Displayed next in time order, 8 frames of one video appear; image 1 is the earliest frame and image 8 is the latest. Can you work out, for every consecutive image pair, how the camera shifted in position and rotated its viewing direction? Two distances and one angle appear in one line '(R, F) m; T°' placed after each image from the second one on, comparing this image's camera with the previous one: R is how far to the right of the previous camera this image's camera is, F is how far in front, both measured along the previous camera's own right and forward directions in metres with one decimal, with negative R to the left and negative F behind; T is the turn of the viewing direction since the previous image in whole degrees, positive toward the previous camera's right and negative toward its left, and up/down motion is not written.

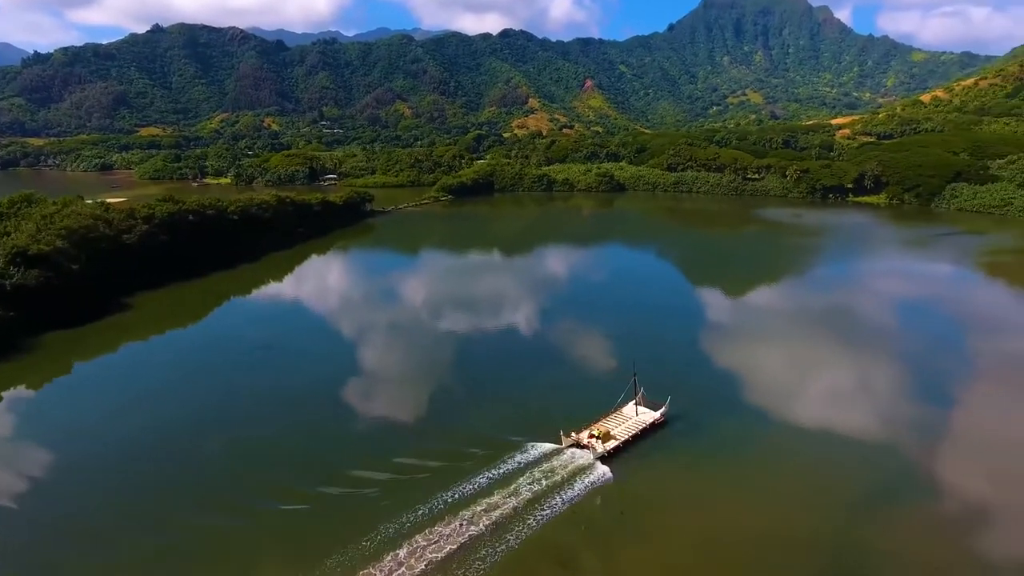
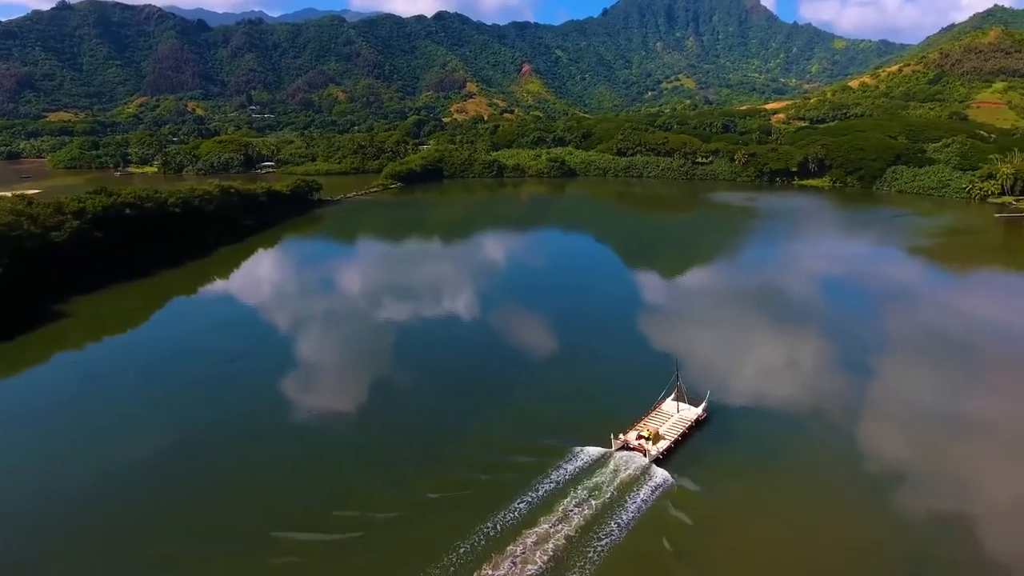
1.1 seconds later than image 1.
(-2.0, +1.0) m; +6°
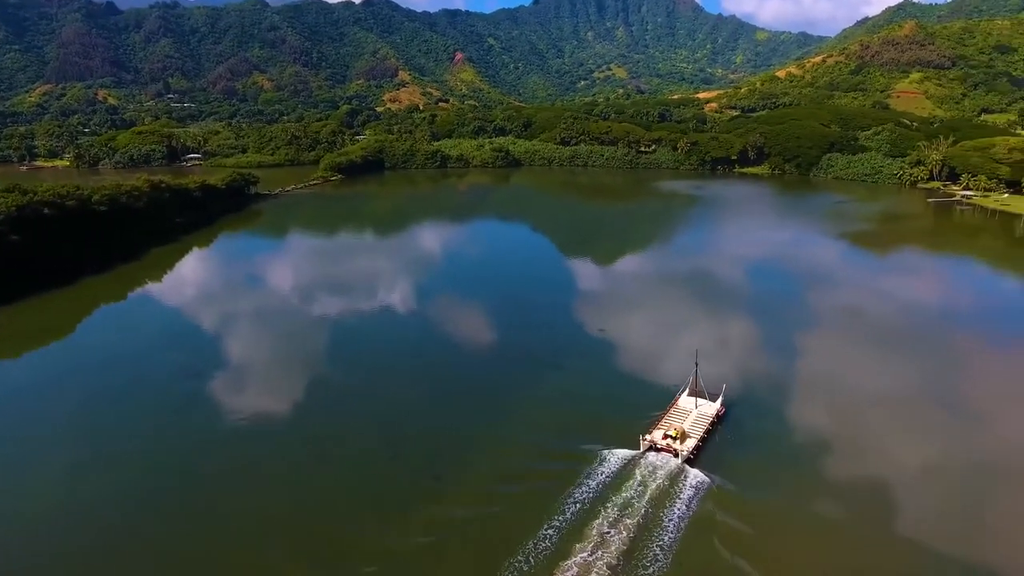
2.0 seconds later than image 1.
(-1.5, +0.9) m; +6°
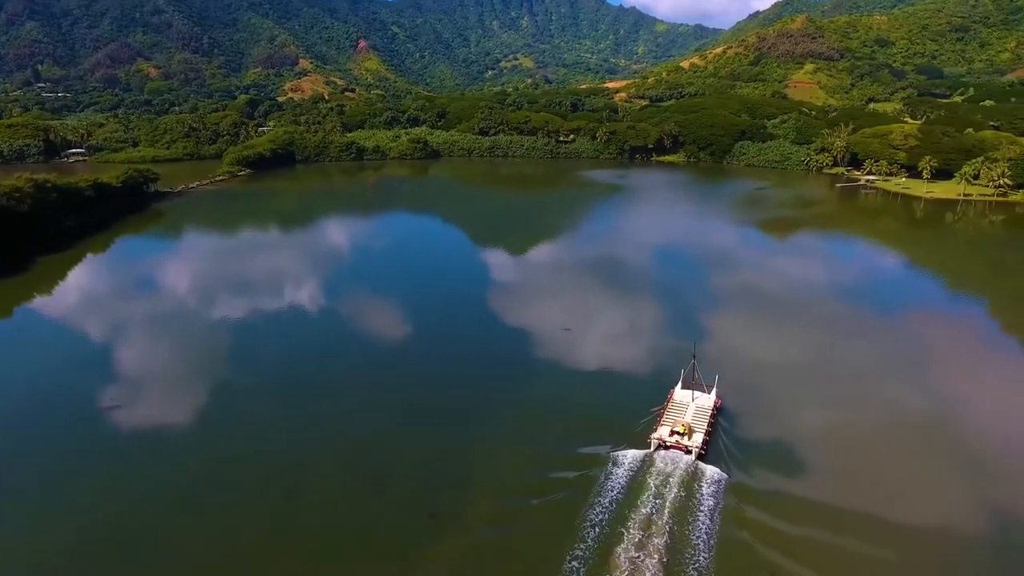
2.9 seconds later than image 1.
(-1.5, +1.0) m; +8°
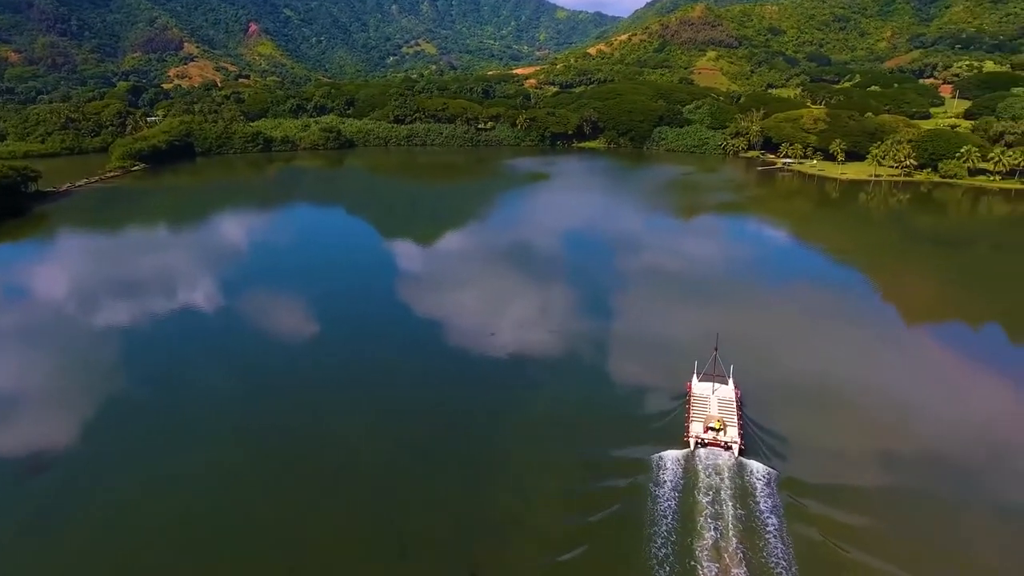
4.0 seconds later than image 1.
(-1.9, +1.2) m; +8°
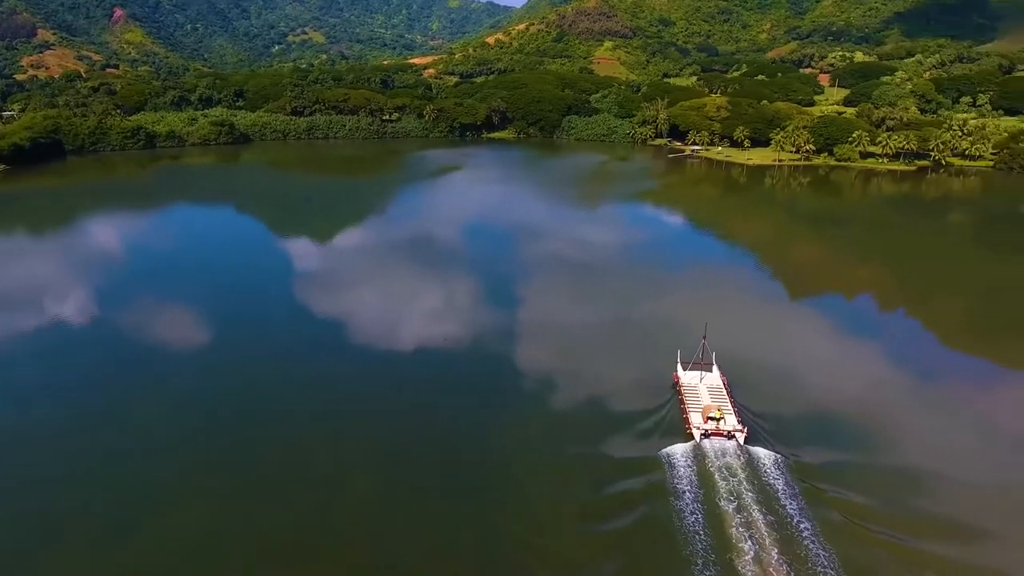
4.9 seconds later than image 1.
(-1.5, +1.0) m; +9°
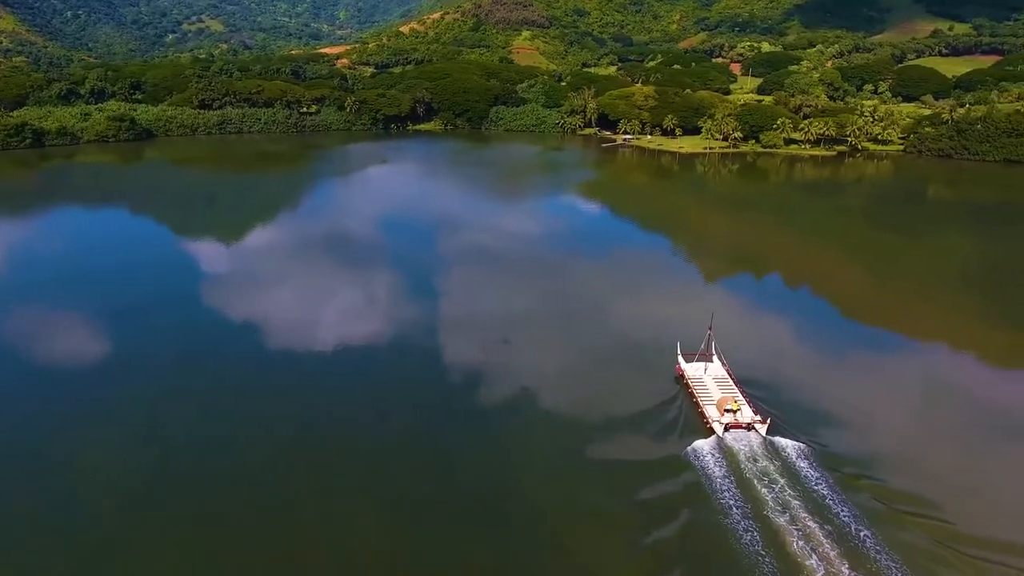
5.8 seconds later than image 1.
(-1.5, +1.0) m; +7°
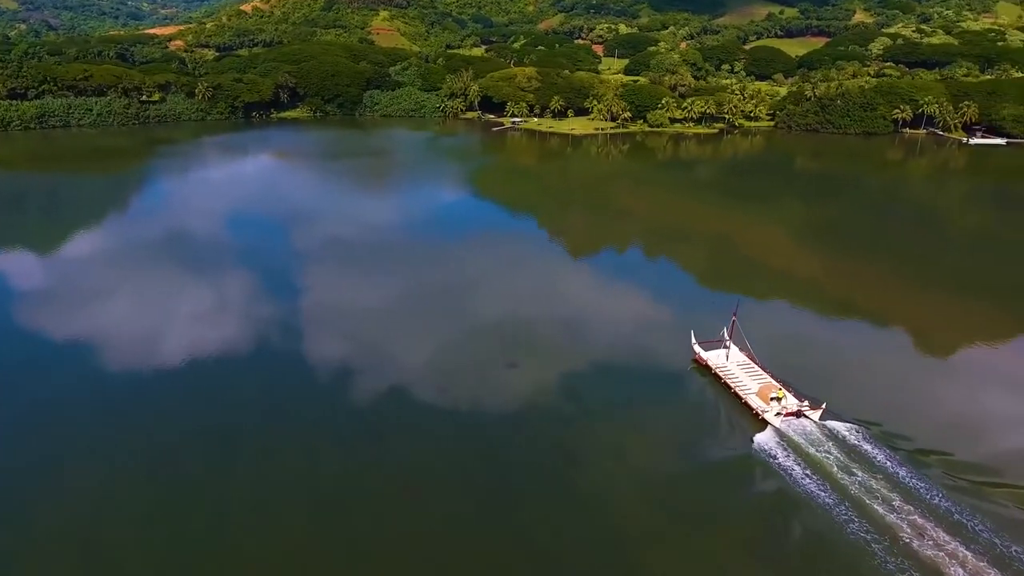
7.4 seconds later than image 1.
(-2.6, +2.1) m; +12°
